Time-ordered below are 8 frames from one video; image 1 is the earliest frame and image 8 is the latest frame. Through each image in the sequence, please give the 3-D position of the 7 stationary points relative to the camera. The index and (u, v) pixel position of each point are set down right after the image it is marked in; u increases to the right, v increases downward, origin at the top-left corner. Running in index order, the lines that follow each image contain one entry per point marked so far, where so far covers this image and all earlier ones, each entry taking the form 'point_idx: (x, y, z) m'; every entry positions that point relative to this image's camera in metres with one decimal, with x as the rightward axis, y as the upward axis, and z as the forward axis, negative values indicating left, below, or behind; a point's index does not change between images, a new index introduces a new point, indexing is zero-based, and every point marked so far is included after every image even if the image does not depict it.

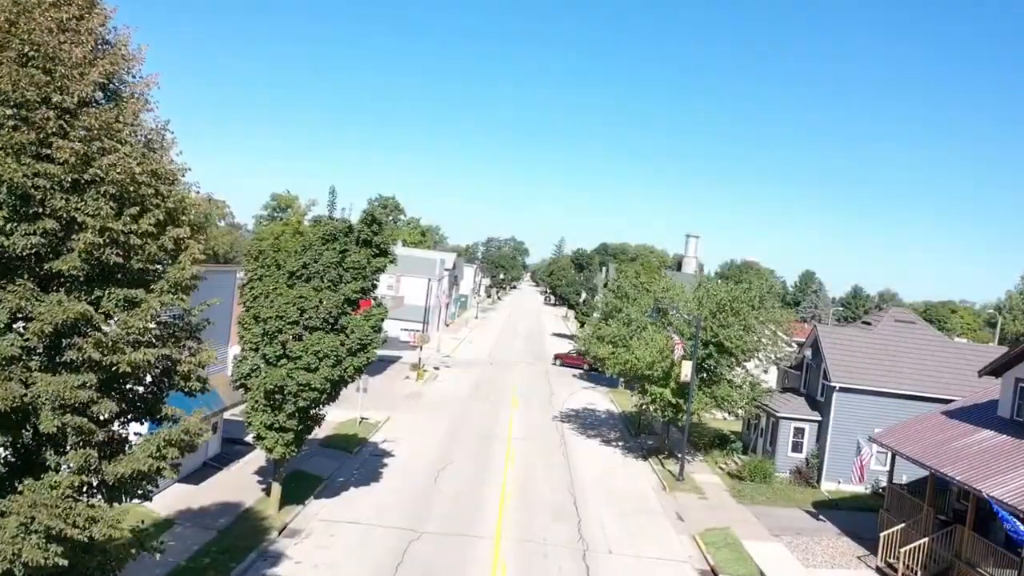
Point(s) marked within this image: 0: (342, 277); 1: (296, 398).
0: (-4.1, +0.2, +17.7) m
1: (-5.0, -2.5, +17.1) m
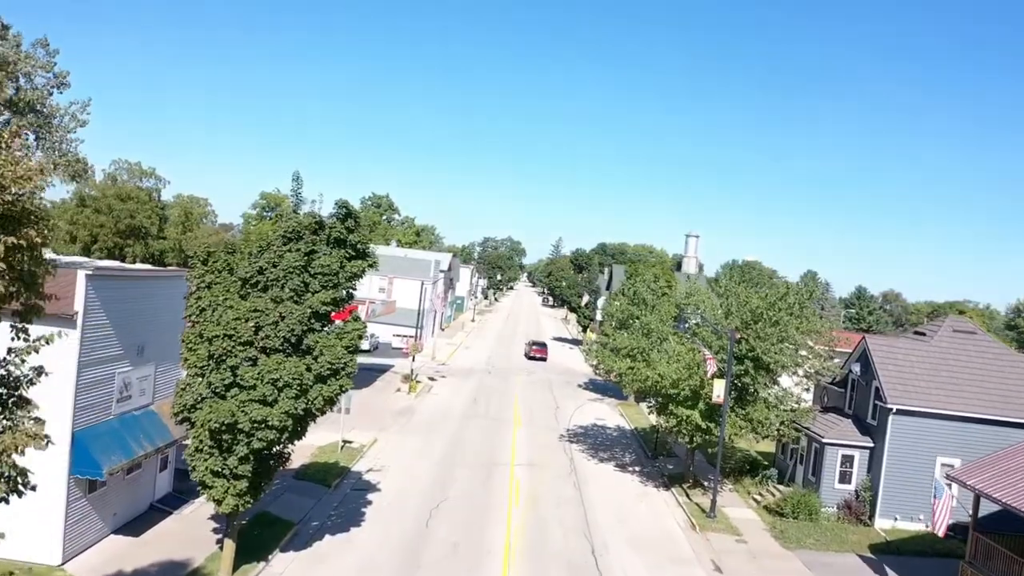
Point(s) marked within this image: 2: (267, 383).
0: (-3.9, 0.0, +14.2) m
1: (-4.8, -2.7, +13.5) m
2: (-4.4, -1.7, +13.4) m
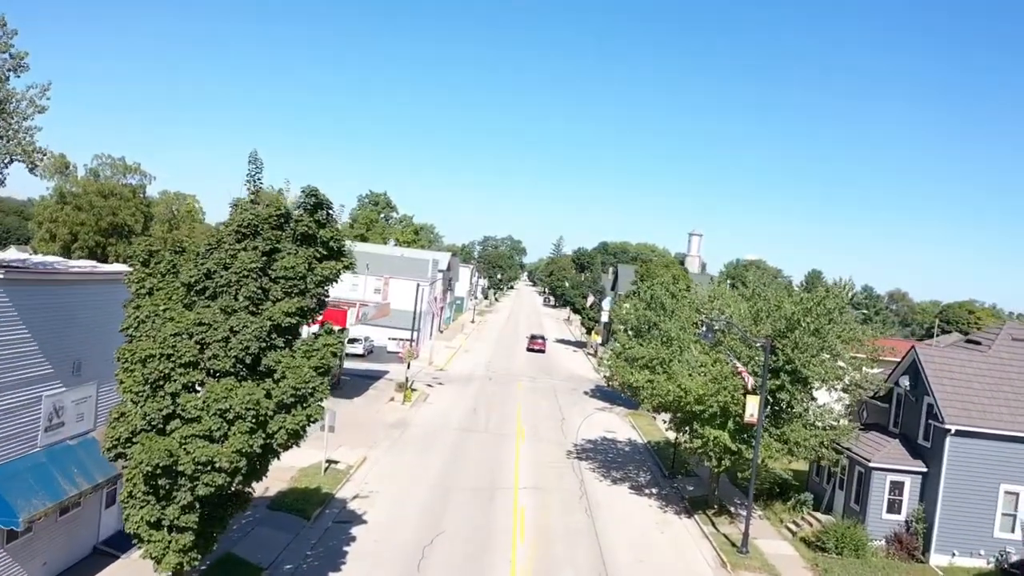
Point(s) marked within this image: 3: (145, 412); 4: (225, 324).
0: (-3.8, -0.1, +11.5) m
1: (-4.7, -2.9, +10.9) m
2: (-4.3, -1.8, +10.7) m
3: (-5.4, -1.8, +10.9) m
4: (-4.3, -0.5, +11.0) m
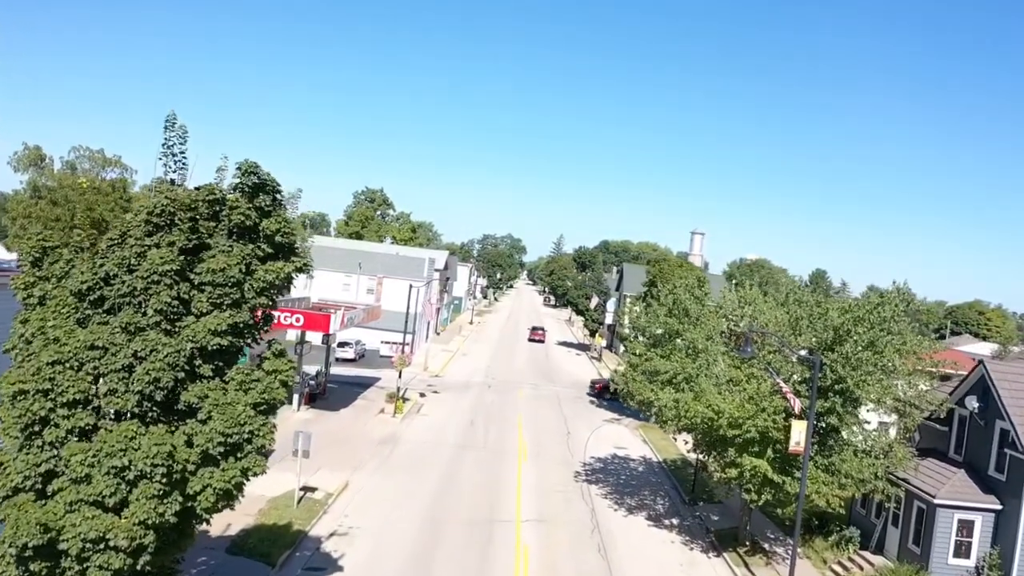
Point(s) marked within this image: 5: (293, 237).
0: (-3.7, -0.2, +8.6) m
1: (-4.6, -3.0, +7.9) m
2: (-4.3, -1.9, +7.8) m
3: (-5.3, -1.9, +7.9) m
4: (-4.2, -0.6, +8.1) m
5: (-2.9, +0.7, +9.8) m
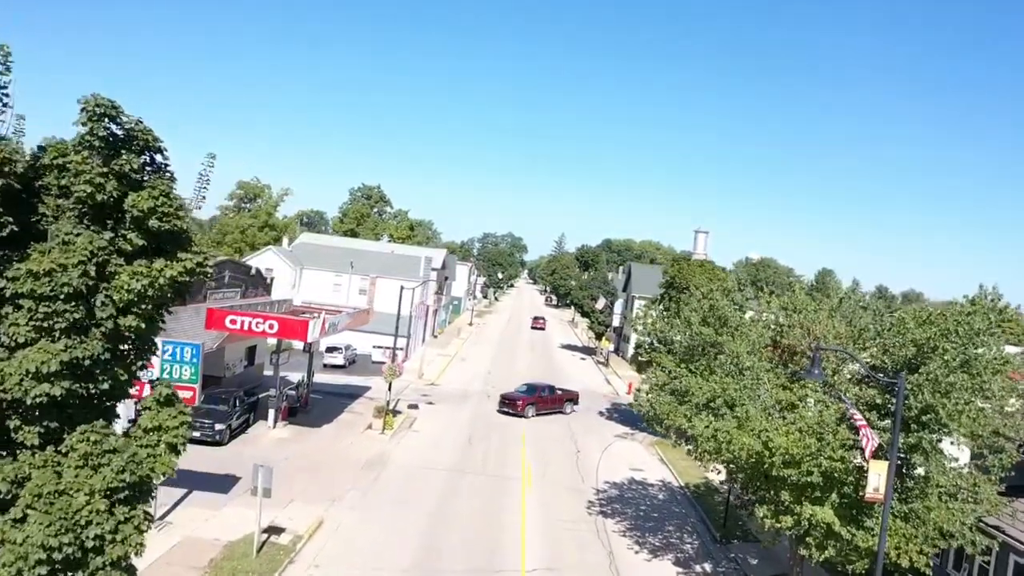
0: (-3.6, -0.3, +5.3) m
1: (-4.5, -3.1, +4.6) m
2: (-4.2, -2.1, +4.5) m
3: (-5.2, -2.0, +4.6) m
4: (-4.1, -0.8, +4.8) m
5: (-2.8, +0.6, +6.5) m
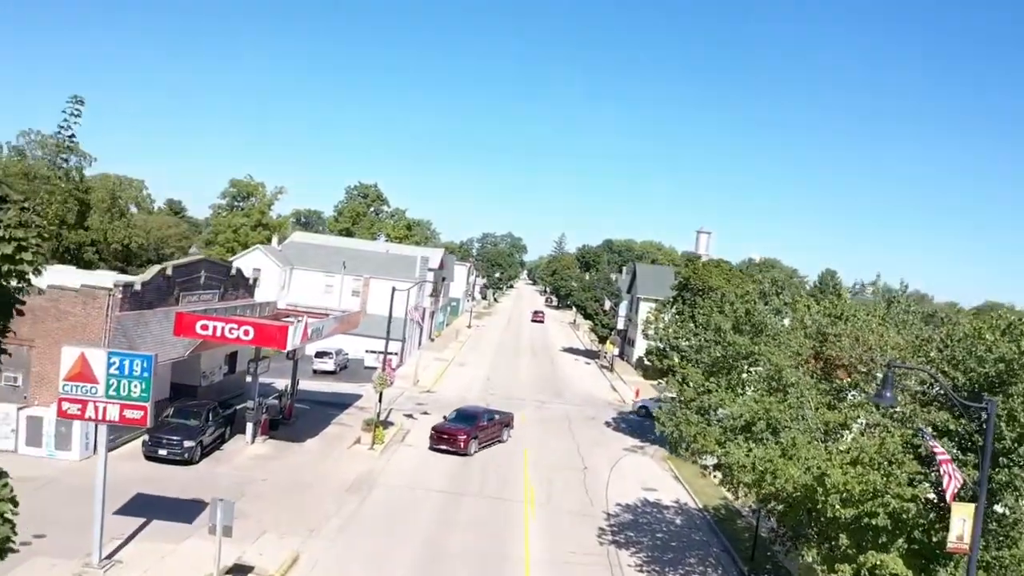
0: (-3.6, -0.3, +2.9) m
1: (-4.5, -3.1, +2.3) m
2: (-4.1, -2.1, +2.1) m
3: (-5.2, -2.1, +2.3) m
4: (-4.1, -0.8, +2.5) m
5: (-2.7, +0.5, +4.1) m
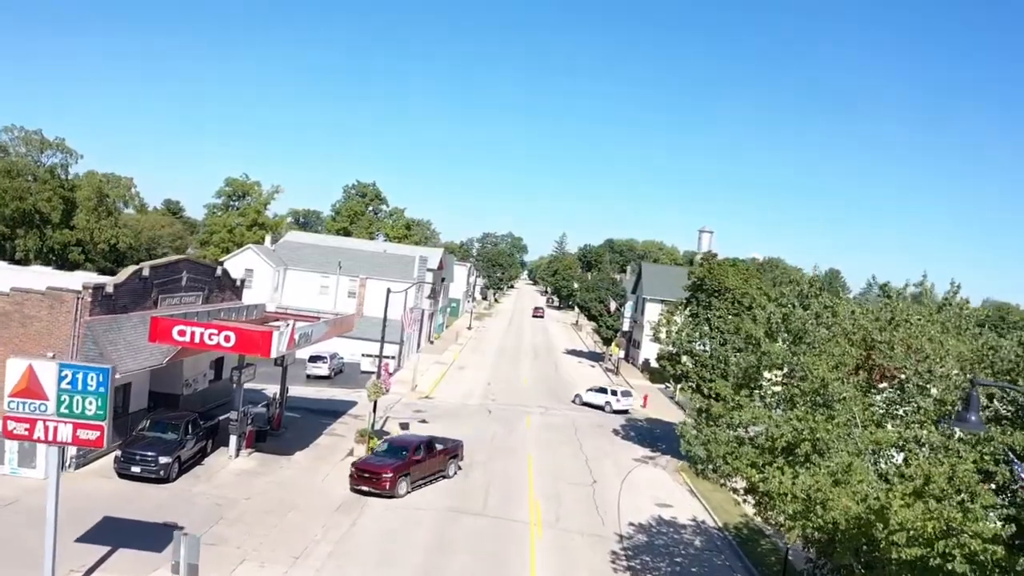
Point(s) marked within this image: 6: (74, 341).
0: (-3.5, -0.4, +1.2) m
1: (-4.4, -3.2, +0.5) m
2: (-4.0, -2.1, +0.4) m
3: (-5.1, -2.1, +0.5) m
4: (-4.0, -0.8, +0.7) m
5: (-2.6, +0.5, +2.4) m
6: (-11.5, -1.4, +19.4) m
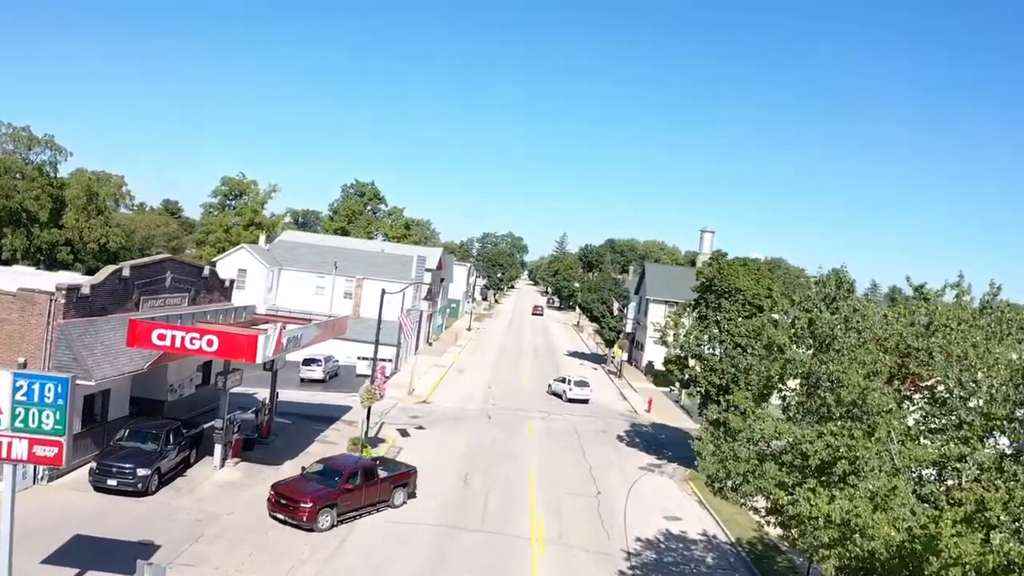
0: (-3.5, -0.4, 0.0) m
1: (-4.4, -3.2, -0.6) m
2: (-4.0, -2.2, -0.8) m
3: (-5.0, -2.2, -0.6) m
4: (-3.9, -0.9, -0.5) m
5: (-2.6, +0.5, +1.2) m
6: (-11.5, -1.4, +18.2) m
